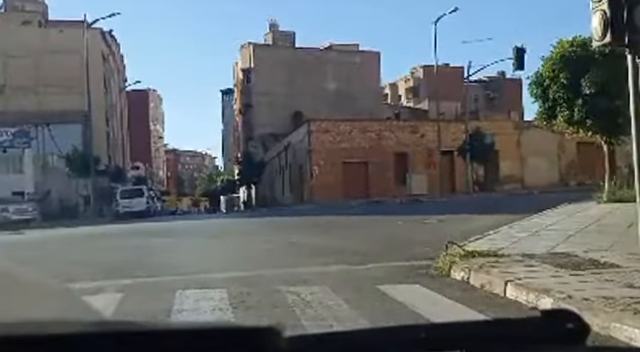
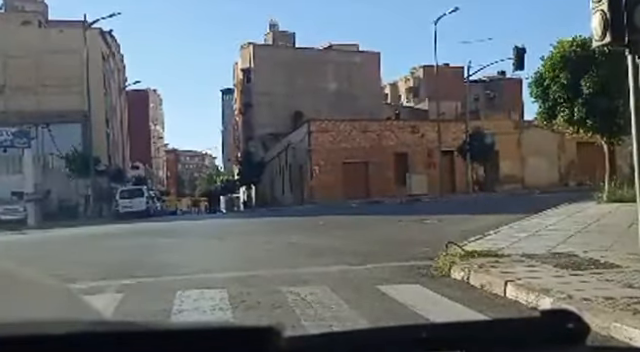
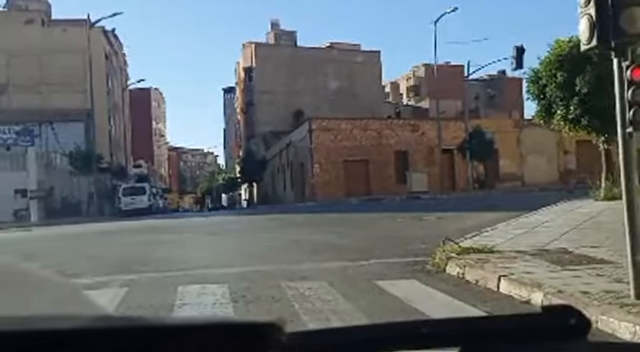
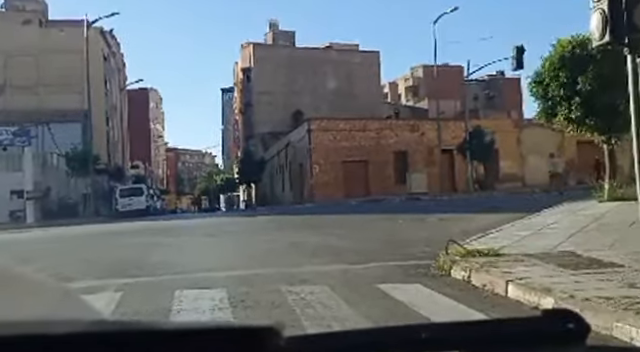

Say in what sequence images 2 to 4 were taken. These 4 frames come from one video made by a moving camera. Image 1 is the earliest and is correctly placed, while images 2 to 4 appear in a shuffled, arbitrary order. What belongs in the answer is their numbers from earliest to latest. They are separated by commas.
2, 3, 4
